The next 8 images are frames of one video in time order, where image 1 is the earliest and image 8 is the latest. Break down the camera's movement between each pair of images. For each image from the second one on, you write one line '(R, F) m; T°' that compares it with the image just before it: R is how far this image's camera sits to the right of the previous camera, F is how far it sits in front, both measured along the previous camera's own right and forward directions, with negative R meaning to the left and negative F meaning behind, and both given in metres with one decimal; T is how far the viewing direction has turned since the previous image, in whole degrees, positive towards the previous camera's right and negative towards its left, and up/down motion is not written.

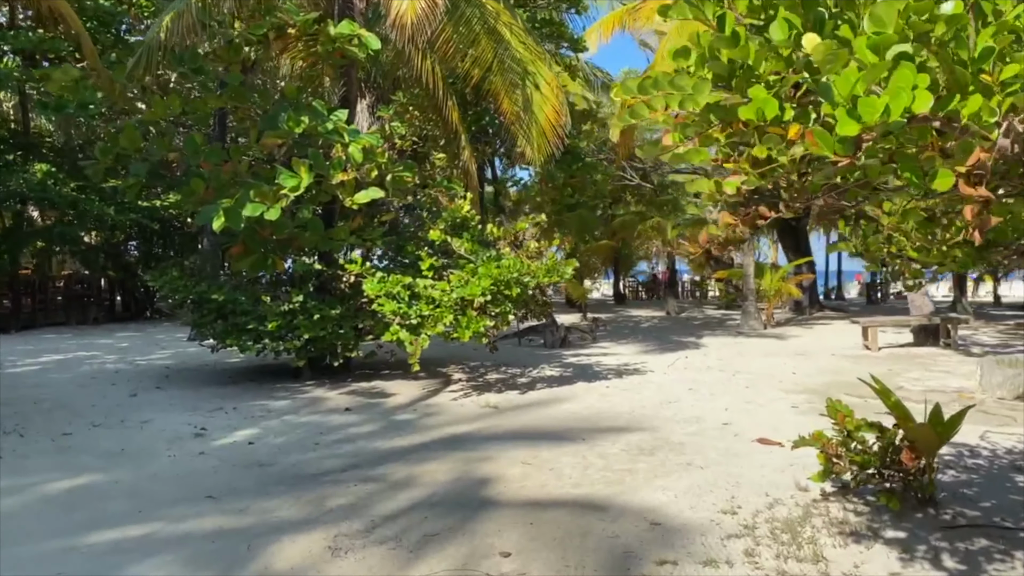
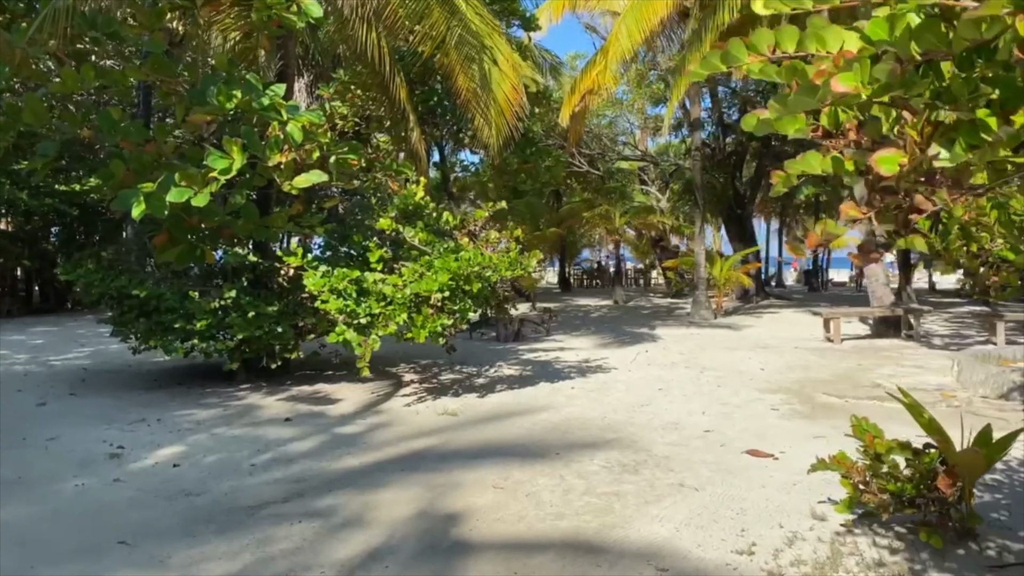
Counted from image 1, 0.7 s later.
(-0.2, +0.7) m; +4°
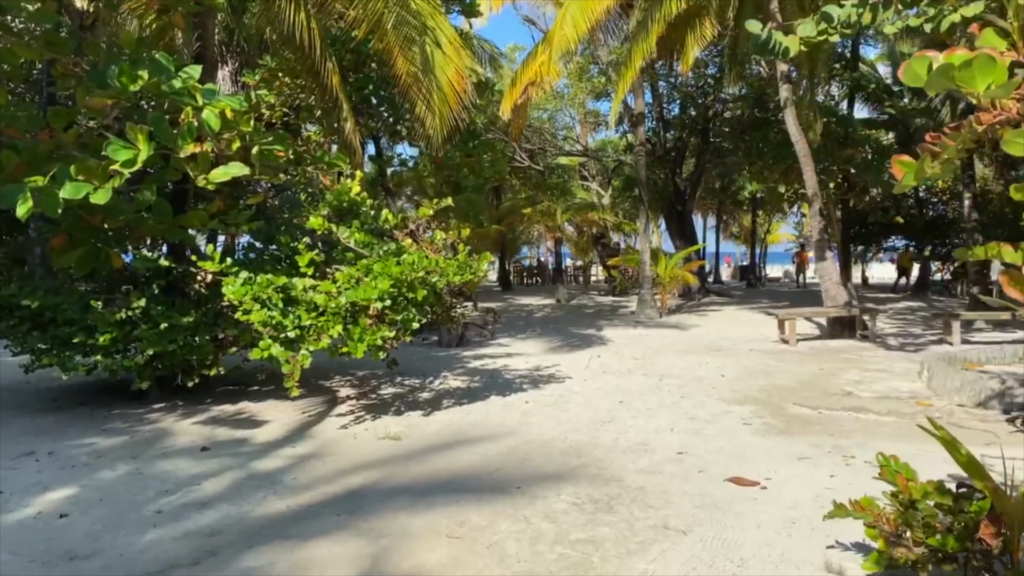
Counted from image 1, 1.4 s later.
(-0.1, +0.7) m; +4°
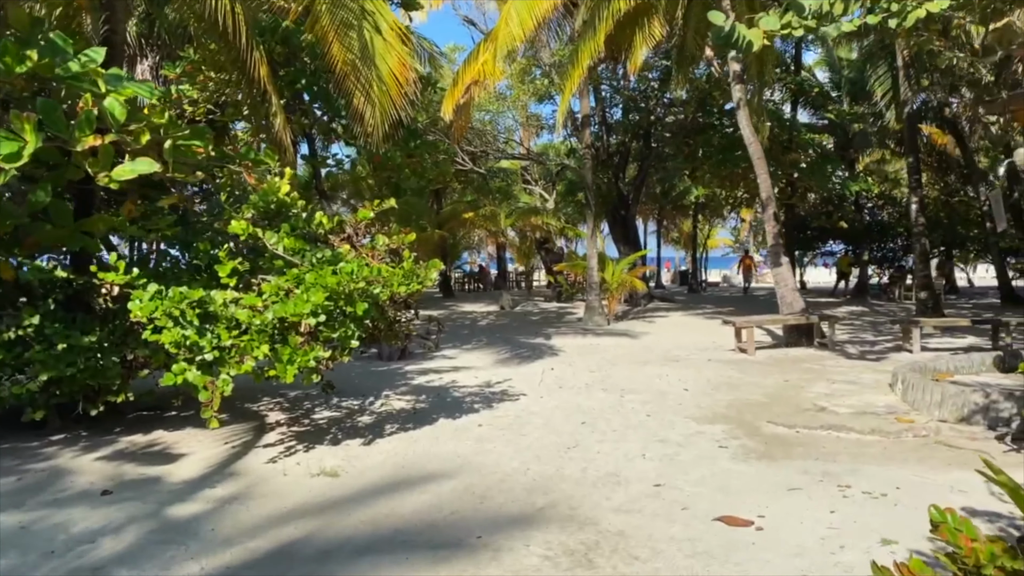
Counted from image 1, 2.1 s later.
(-0.1, +0.7) m; +4°
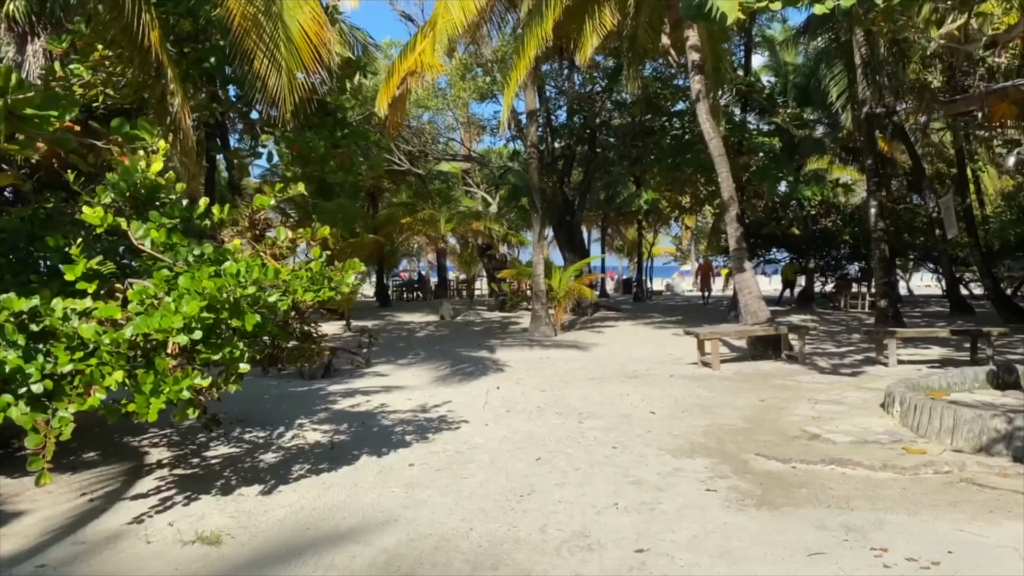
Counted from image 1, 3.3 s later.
(0.0, +1.2) m; +4°
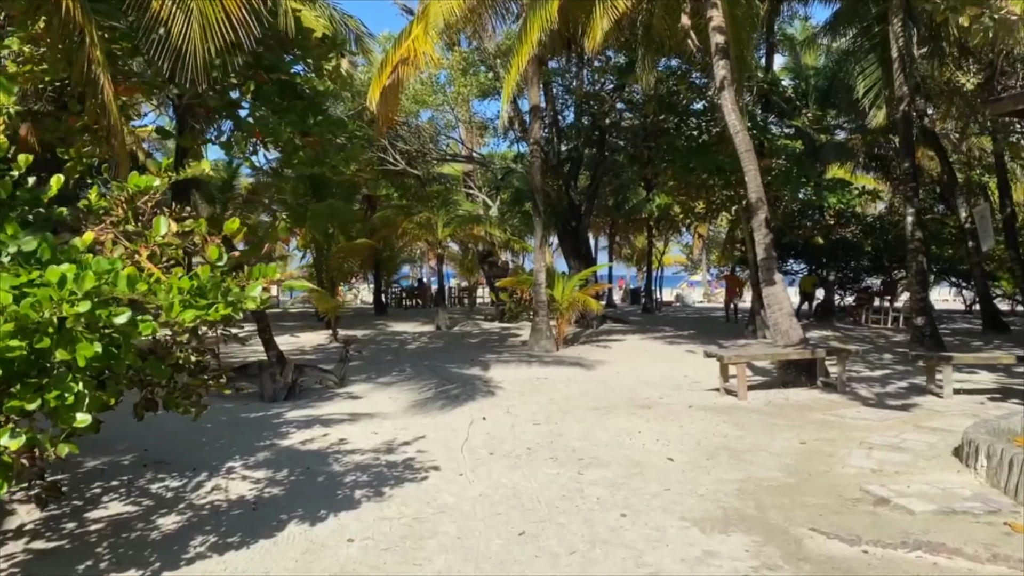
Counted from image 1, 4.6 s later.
(+0.1, +1.4) m; -1°
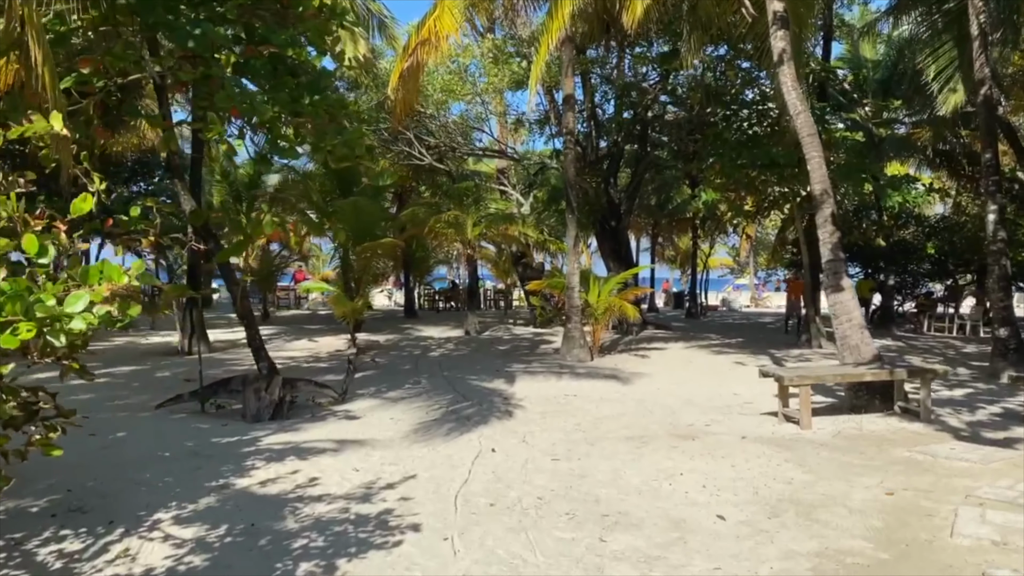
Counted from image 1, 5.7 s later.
(+0.2, +1.2) m; -3°
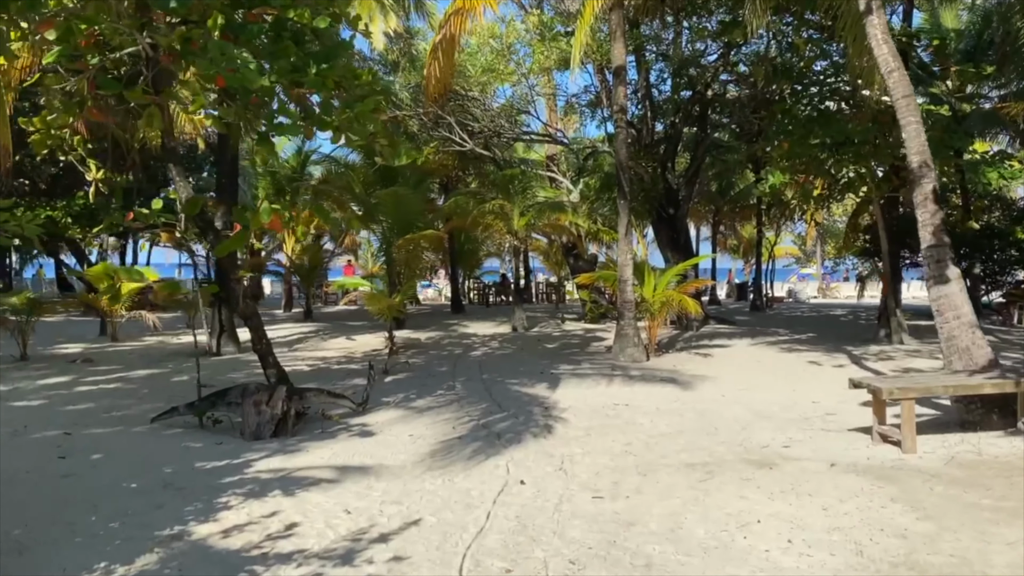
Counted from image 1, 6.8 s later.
(+0.2, +1.1) m; -4°
